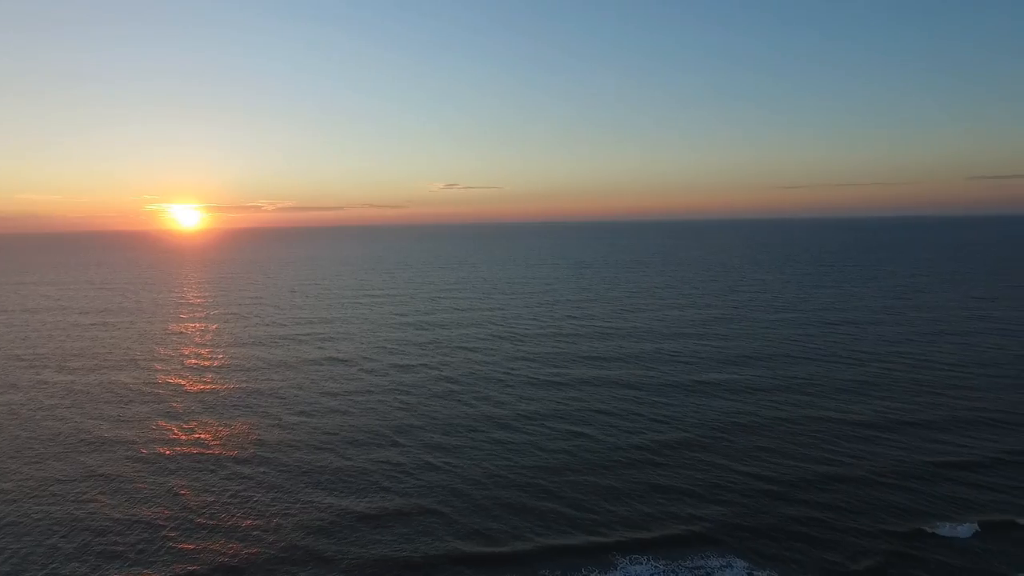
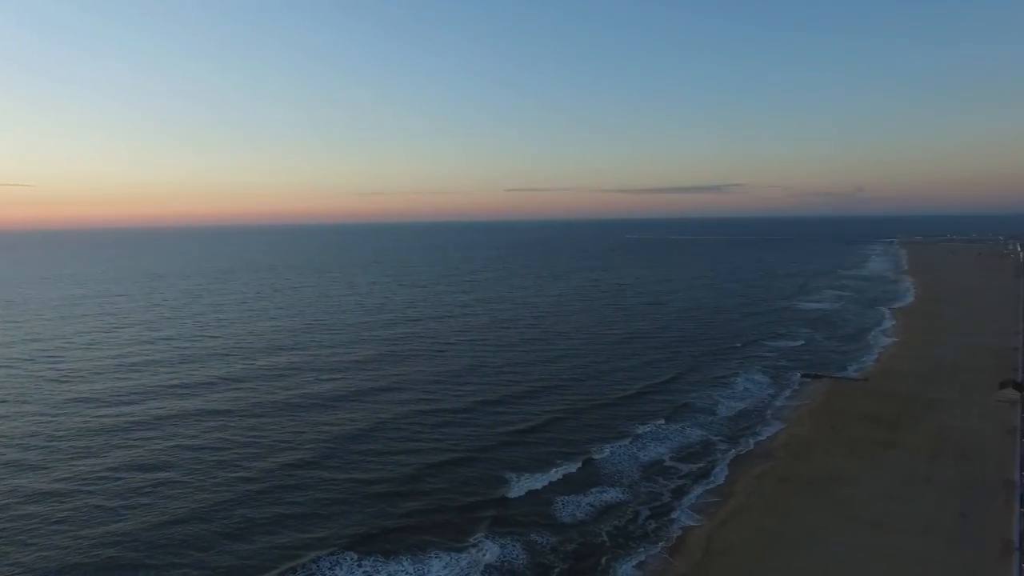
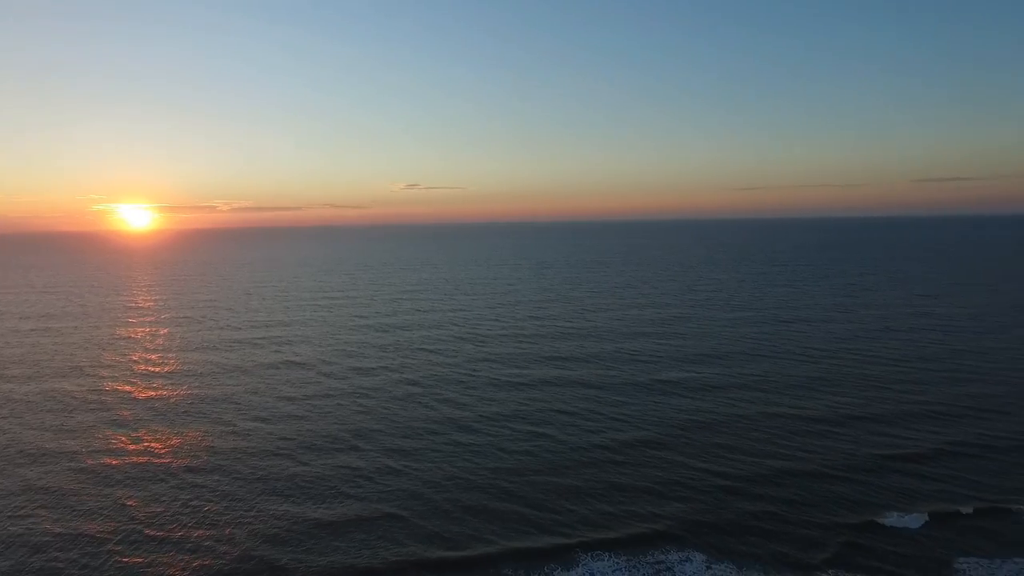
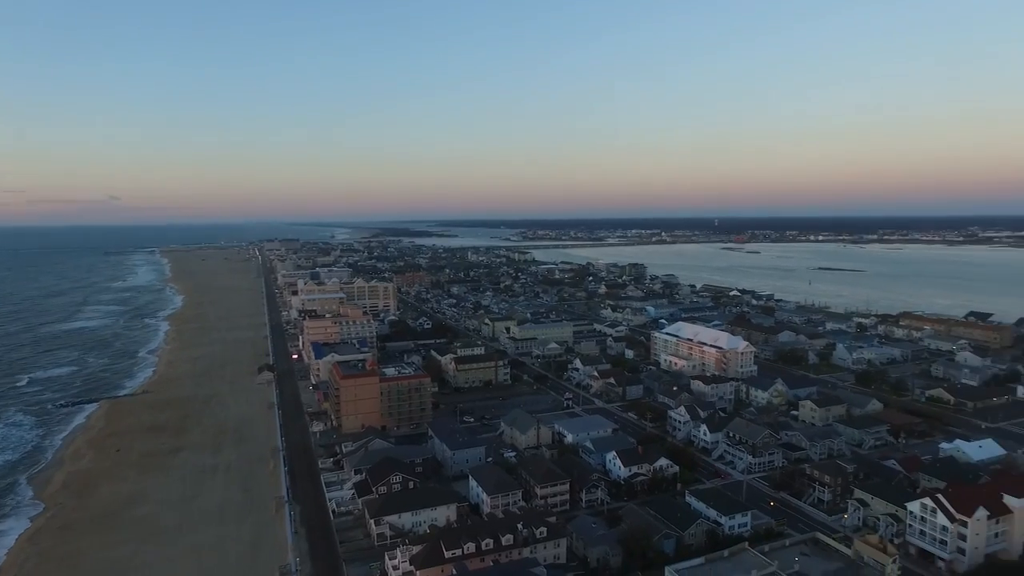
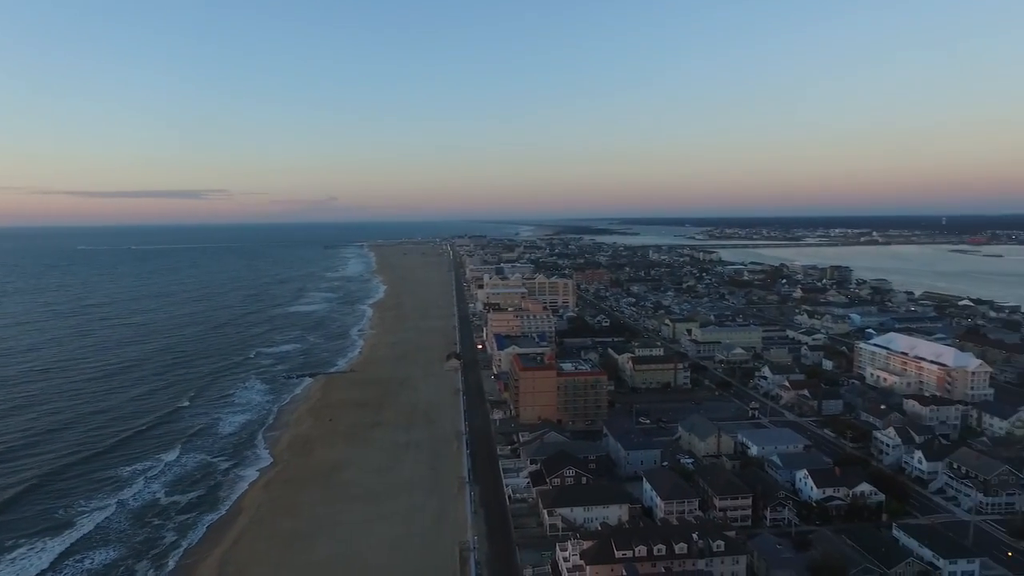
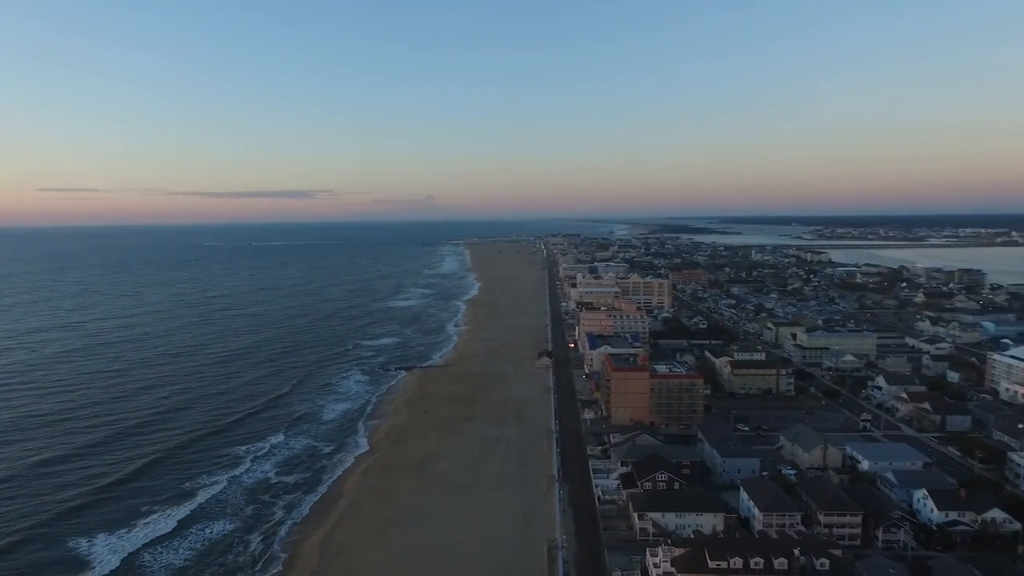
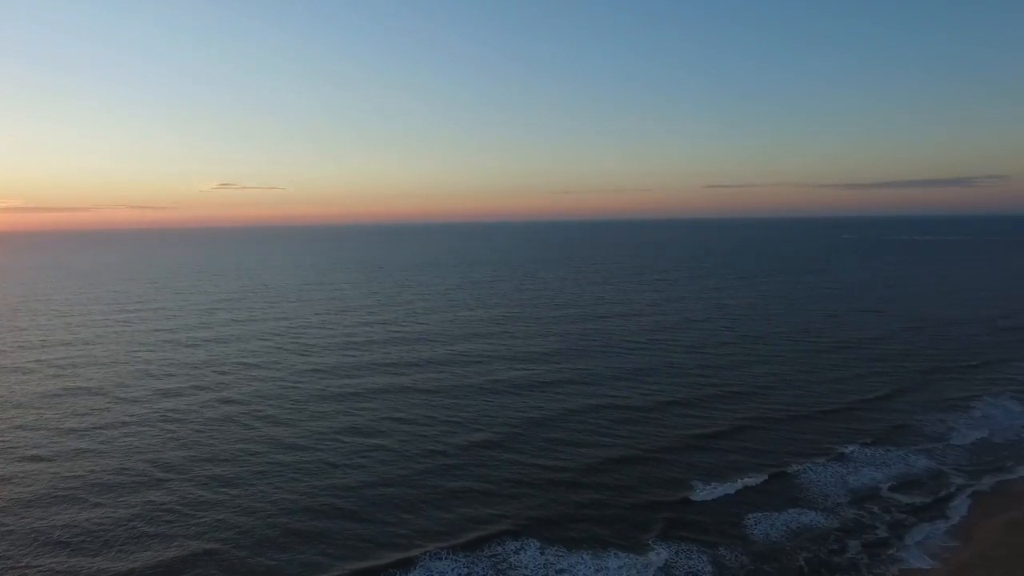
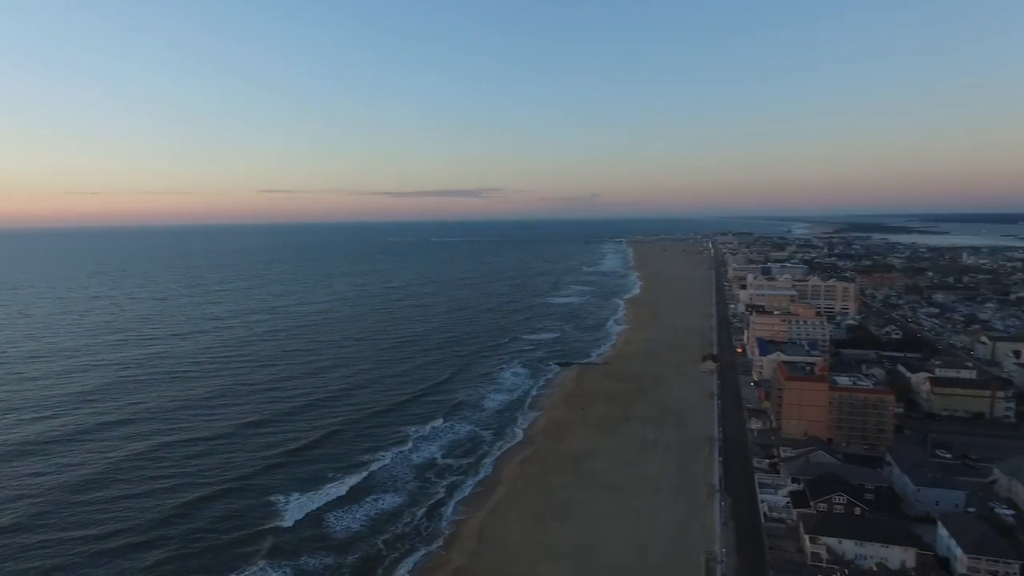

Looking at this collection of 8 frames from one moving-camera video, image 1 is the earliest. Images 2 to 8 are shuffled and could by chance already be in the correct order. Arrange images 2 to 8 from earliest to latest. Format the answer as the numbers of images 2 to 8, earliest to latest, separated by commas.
3, 7, 2, 8, 6, 5, 4
